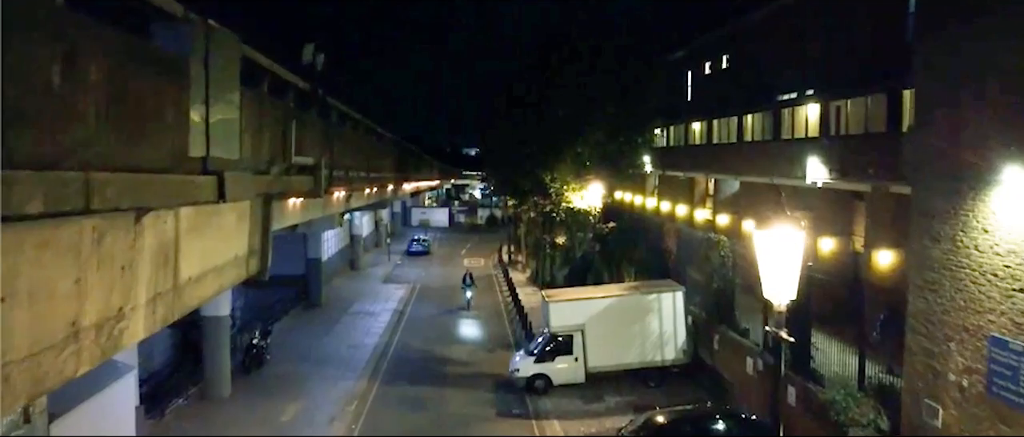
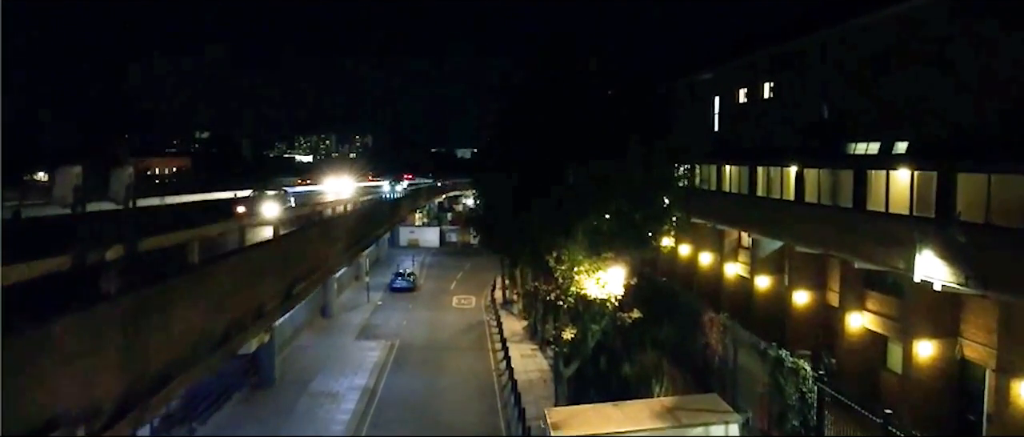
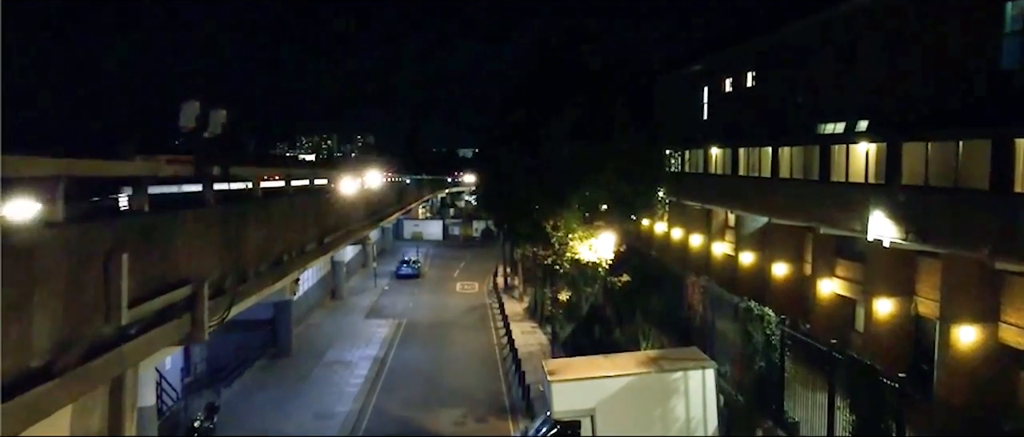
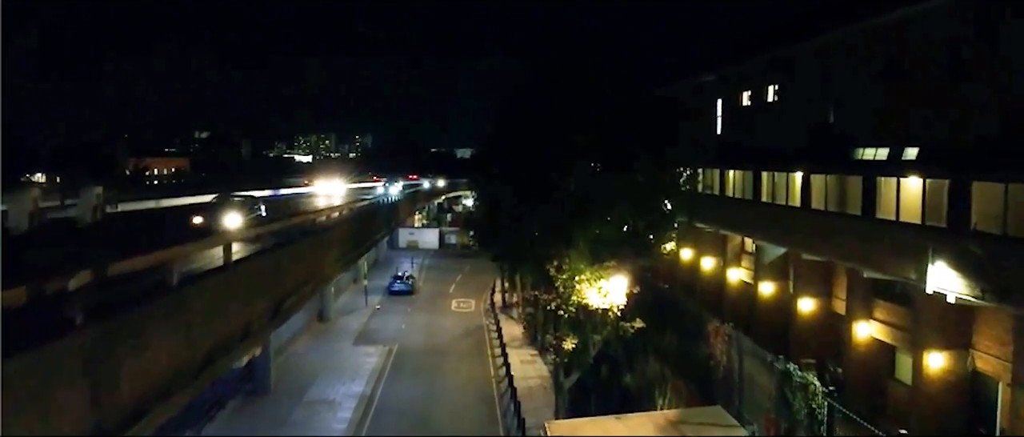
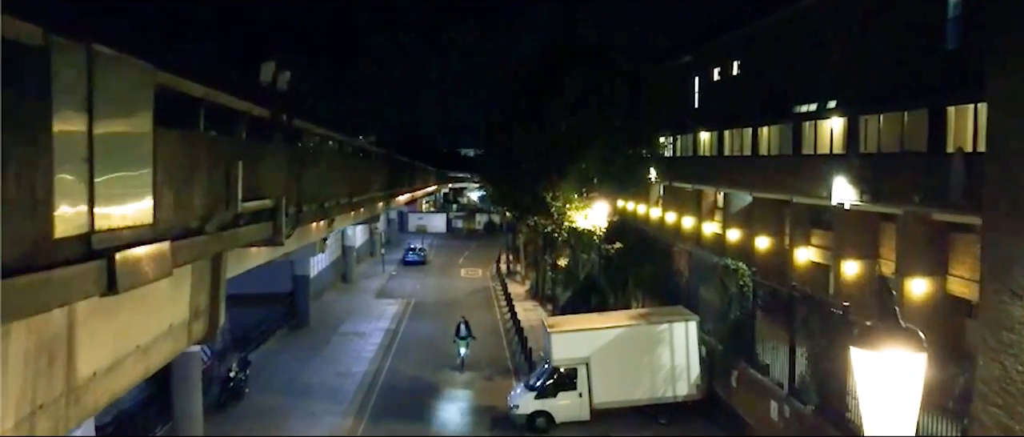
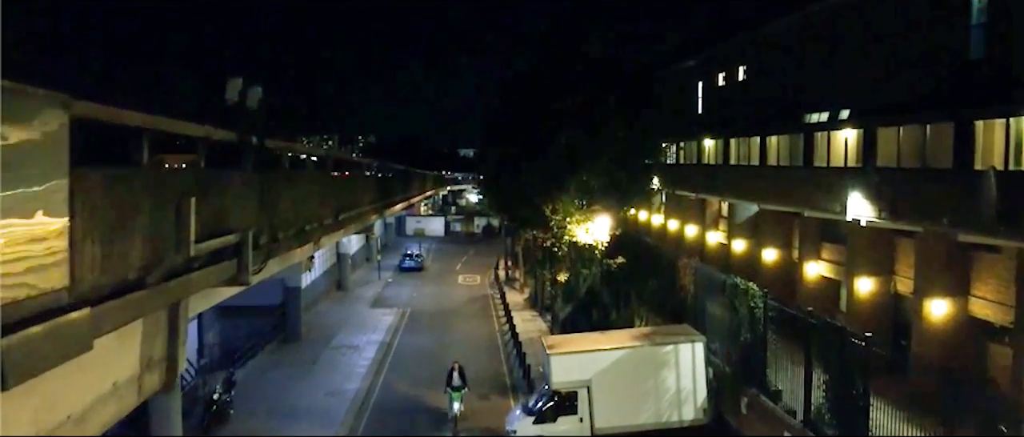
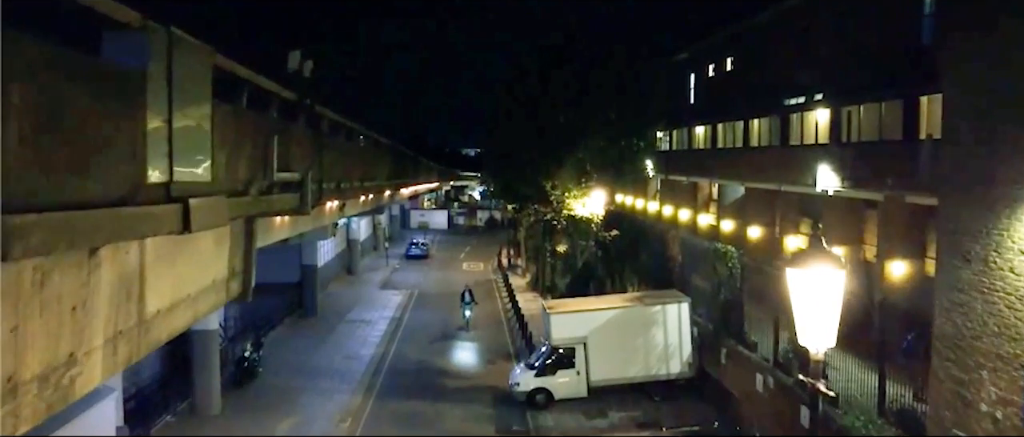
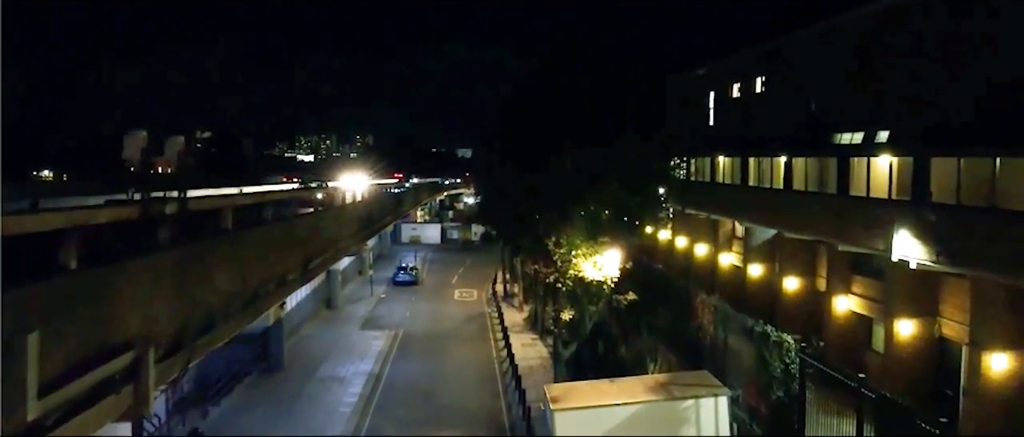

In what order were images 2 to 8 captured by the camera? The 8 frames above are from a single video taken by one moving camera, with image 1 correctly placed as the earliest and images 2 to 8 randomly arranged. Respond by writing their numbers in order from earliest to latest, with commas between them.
7, 5, 6, 3, 8, 2, 4
